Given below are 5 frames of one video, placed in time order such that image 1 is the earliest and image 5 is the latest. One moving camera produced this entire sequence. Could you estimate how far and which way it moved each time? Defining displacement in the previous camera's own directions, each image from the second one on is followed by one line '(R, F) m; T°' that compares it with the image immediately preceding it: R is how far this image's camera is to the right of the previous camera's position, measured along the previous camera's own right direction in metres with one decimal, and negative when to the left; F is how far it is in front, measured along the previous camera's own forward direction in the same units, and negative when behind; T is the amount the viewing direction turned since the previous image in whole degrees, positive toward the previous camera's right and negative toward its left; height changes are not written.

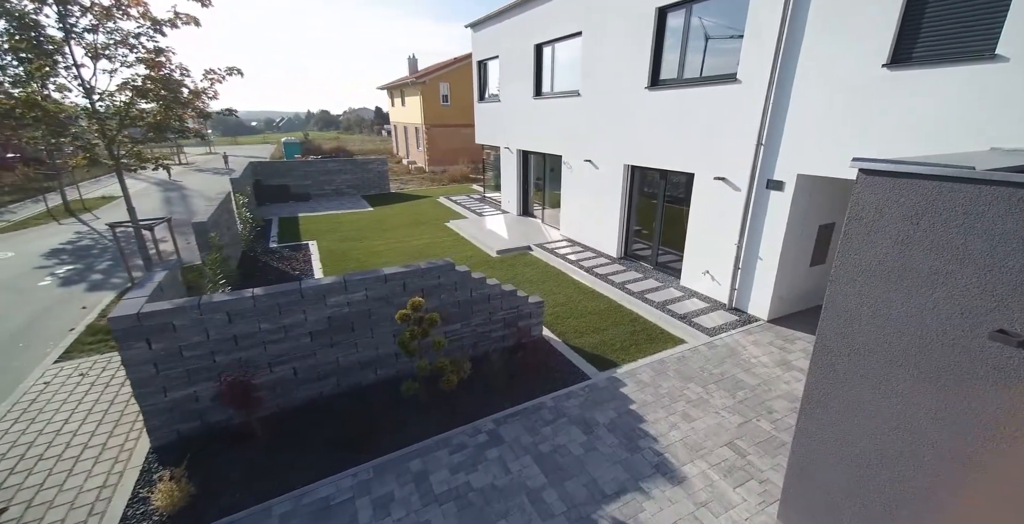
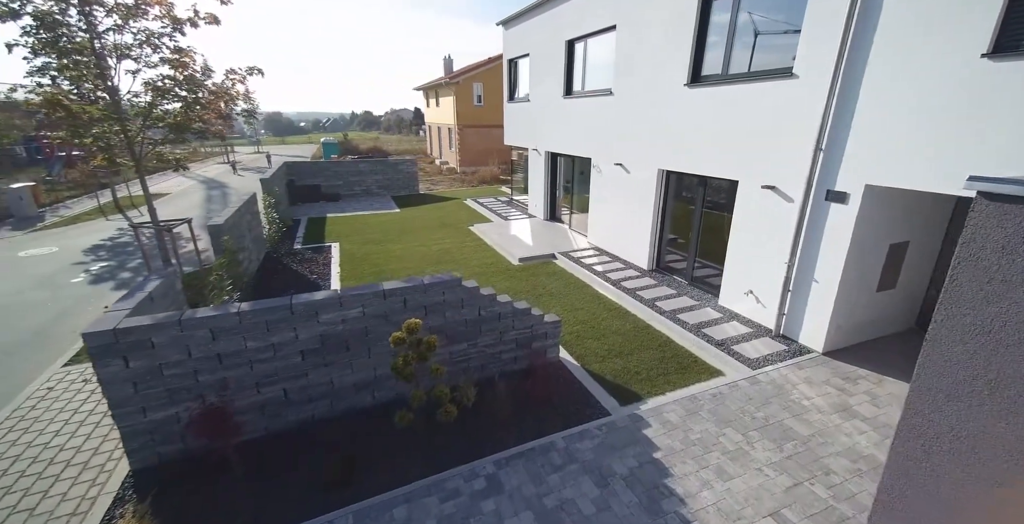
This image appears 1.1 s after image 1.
(+0.2, +0.5) m; -5°
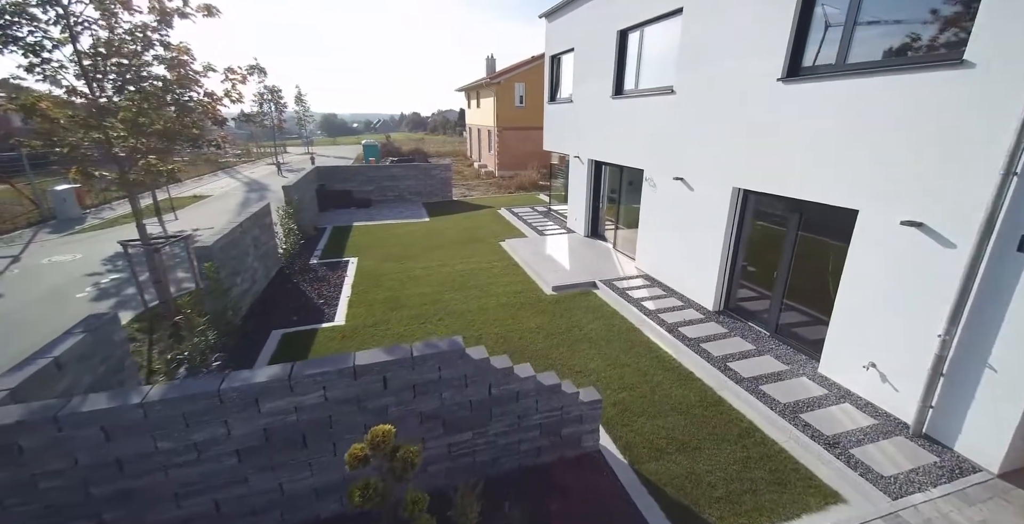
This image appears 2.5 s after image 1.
(+0.1, +1.3) m; -5°
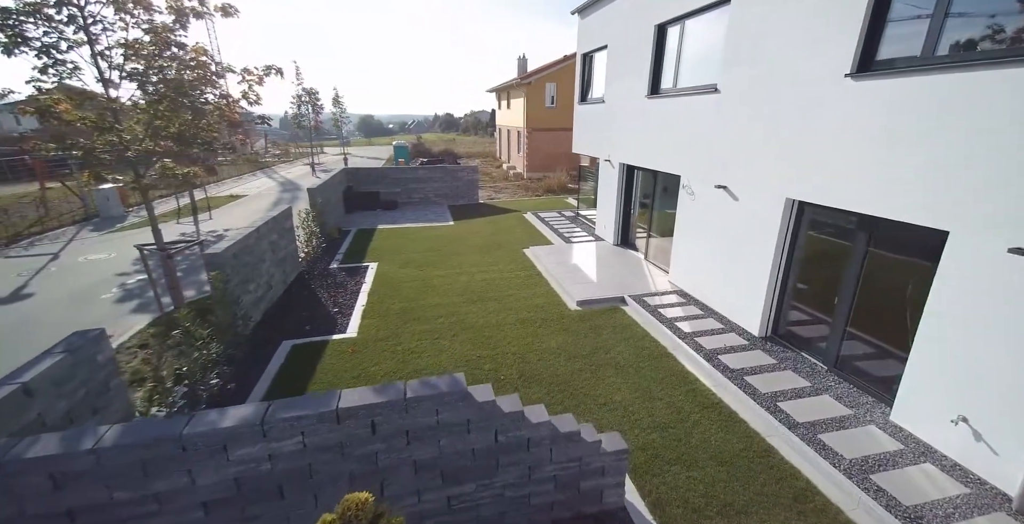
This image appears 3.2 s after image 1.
(+0.1, +0.5) m; -4°
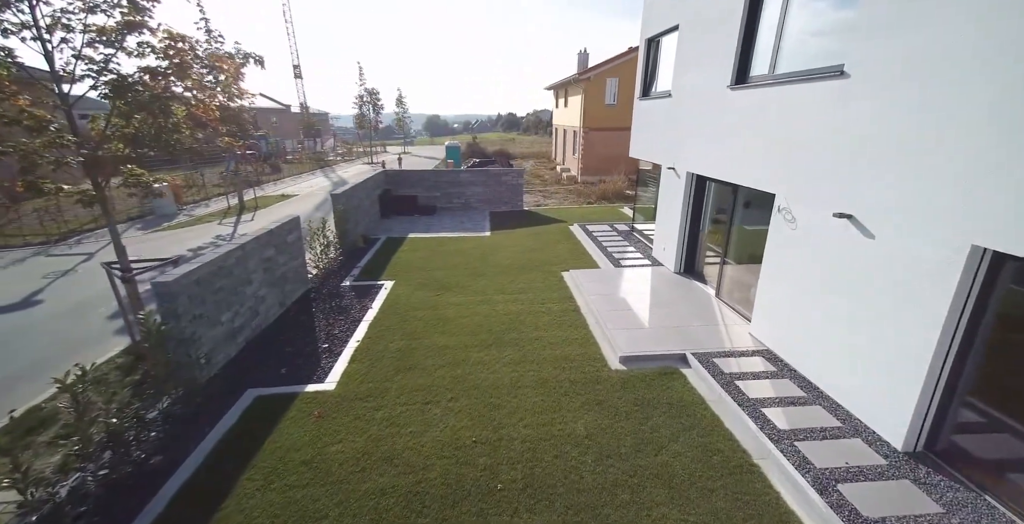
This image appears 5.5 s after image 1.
(+0.4, +1.5) m; -8°
